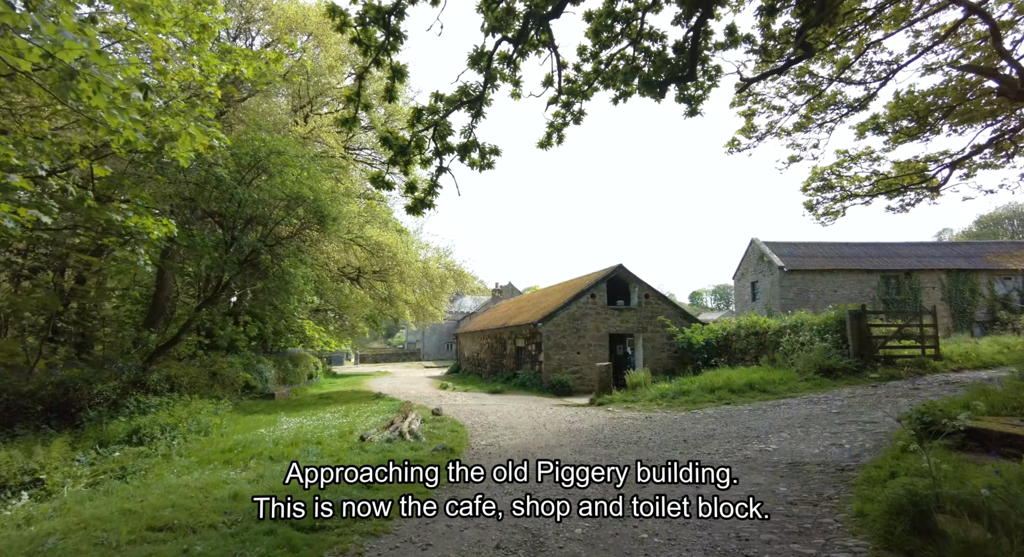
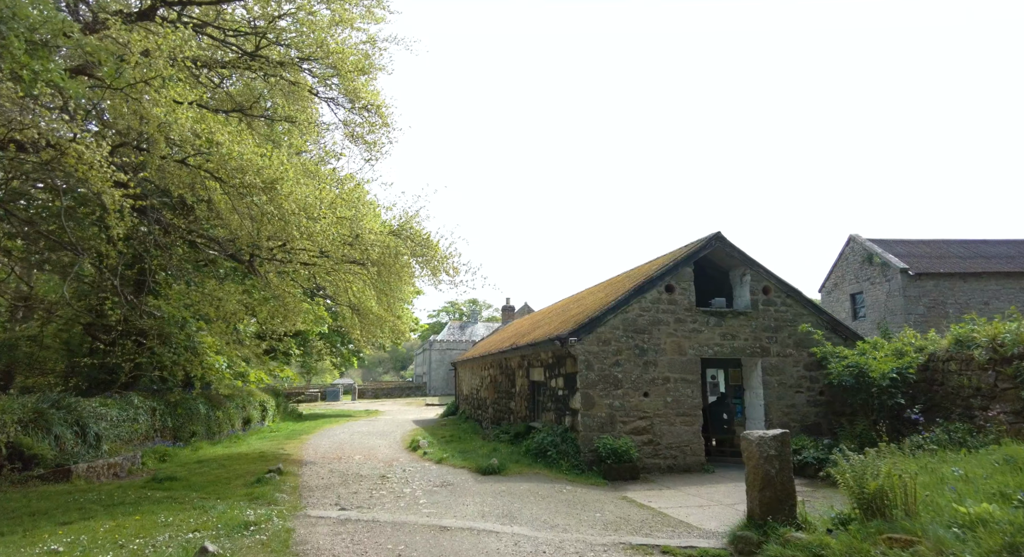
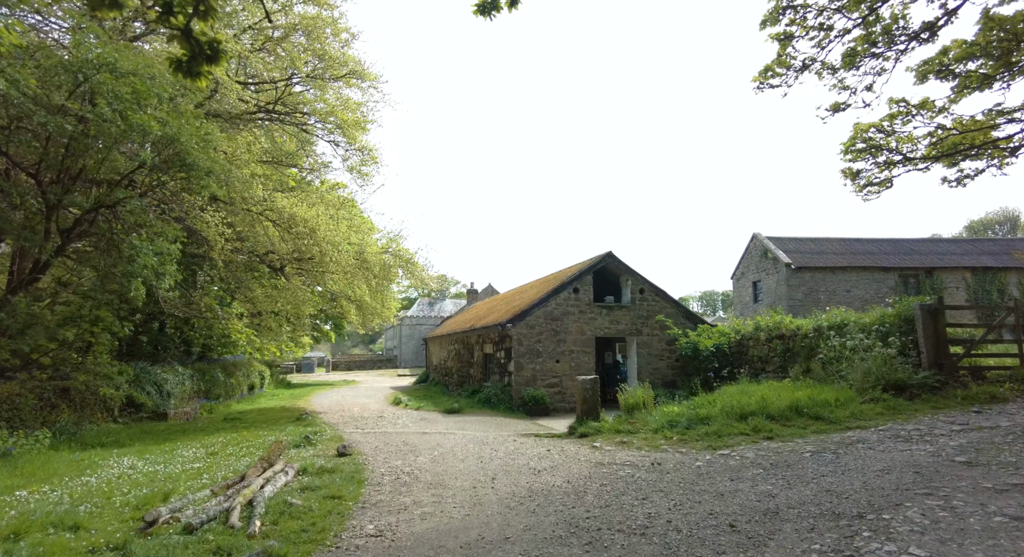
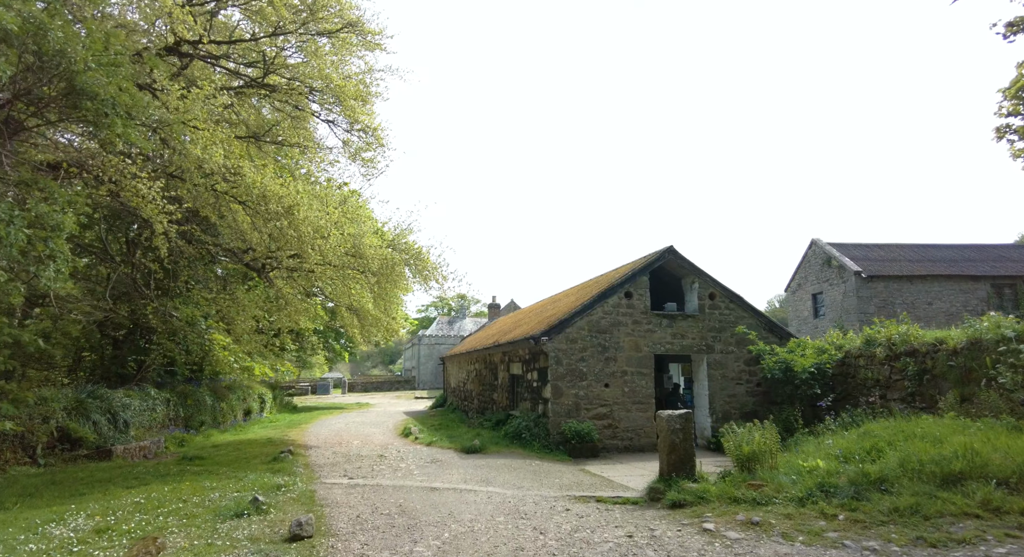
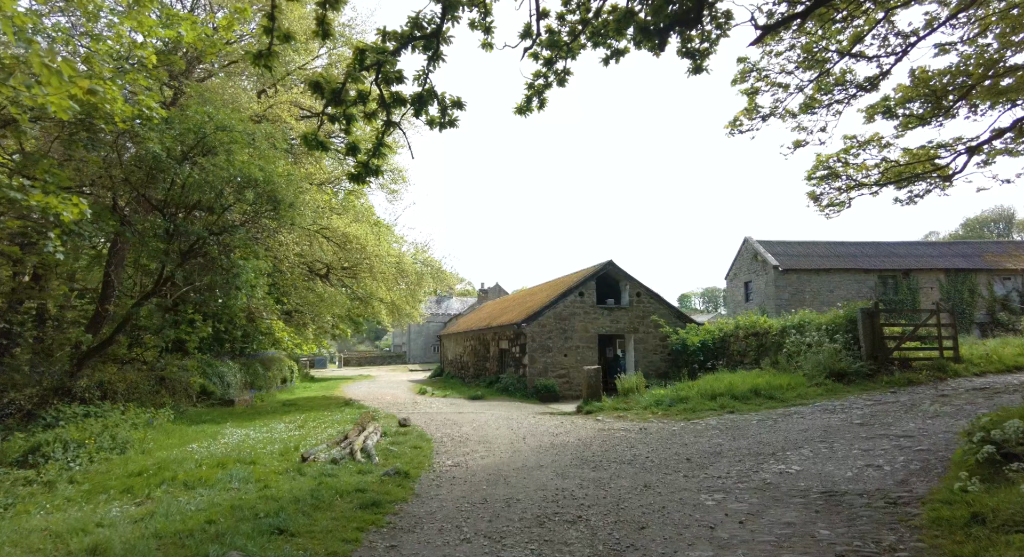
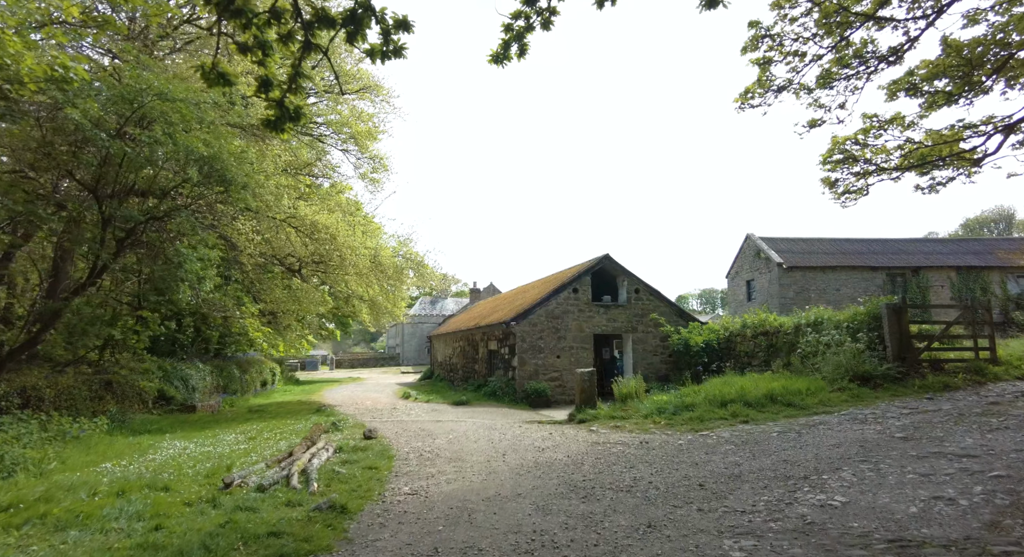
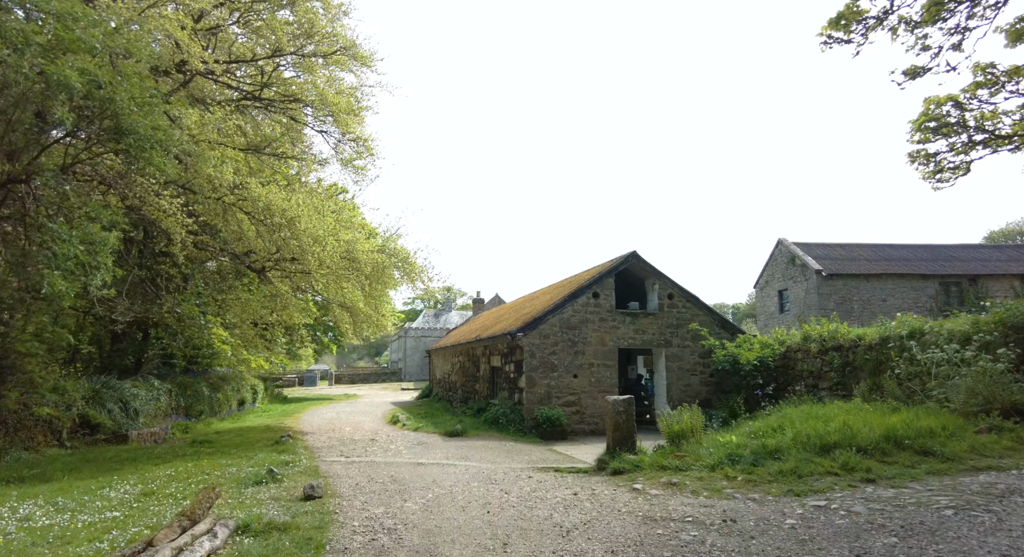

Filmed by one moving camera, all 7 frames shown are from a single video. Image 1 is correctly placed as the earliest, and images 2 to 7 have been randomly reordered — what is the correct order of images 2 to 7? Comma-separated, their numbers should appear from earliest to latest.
5, 6, 3, 7, 4, 2
